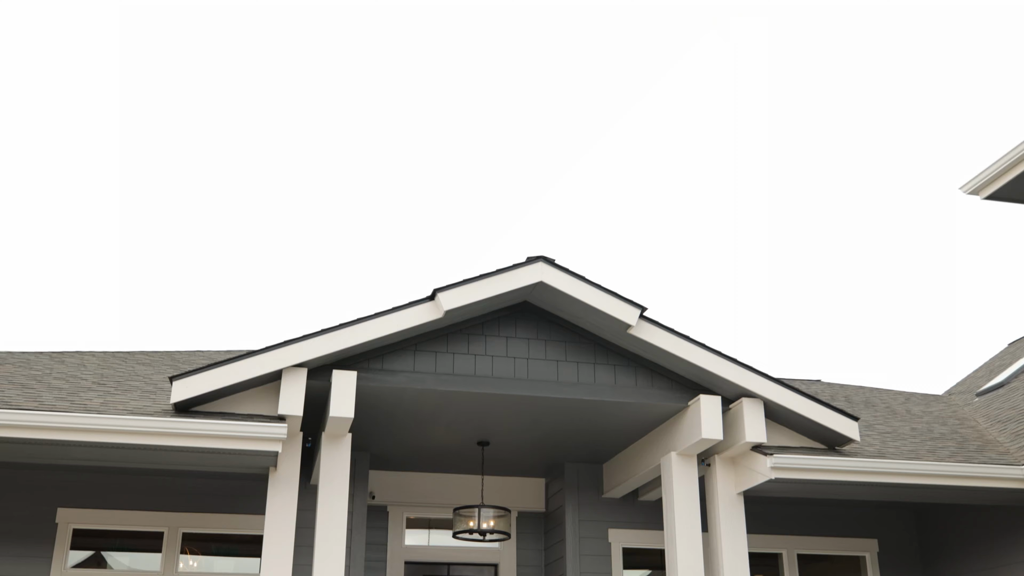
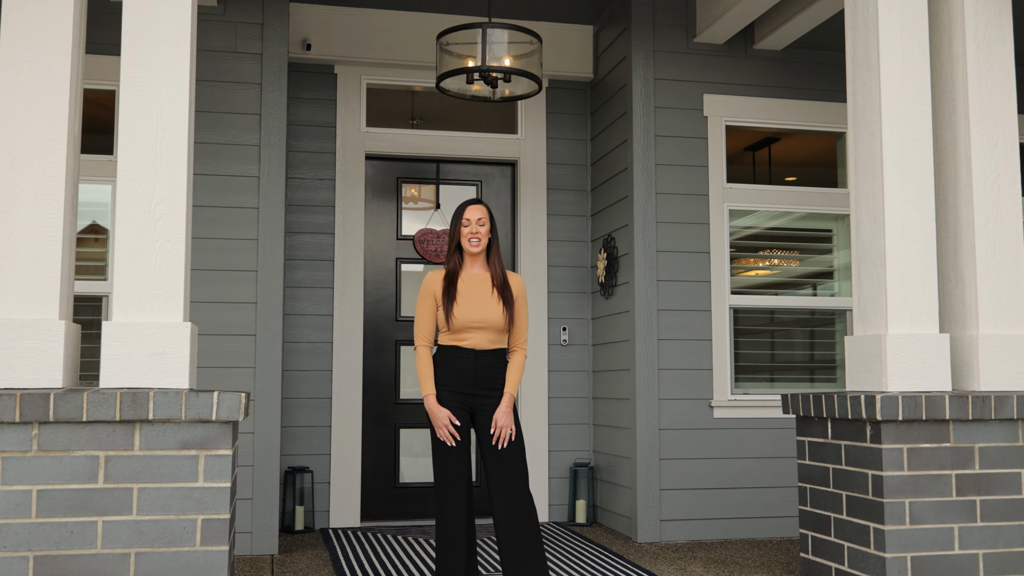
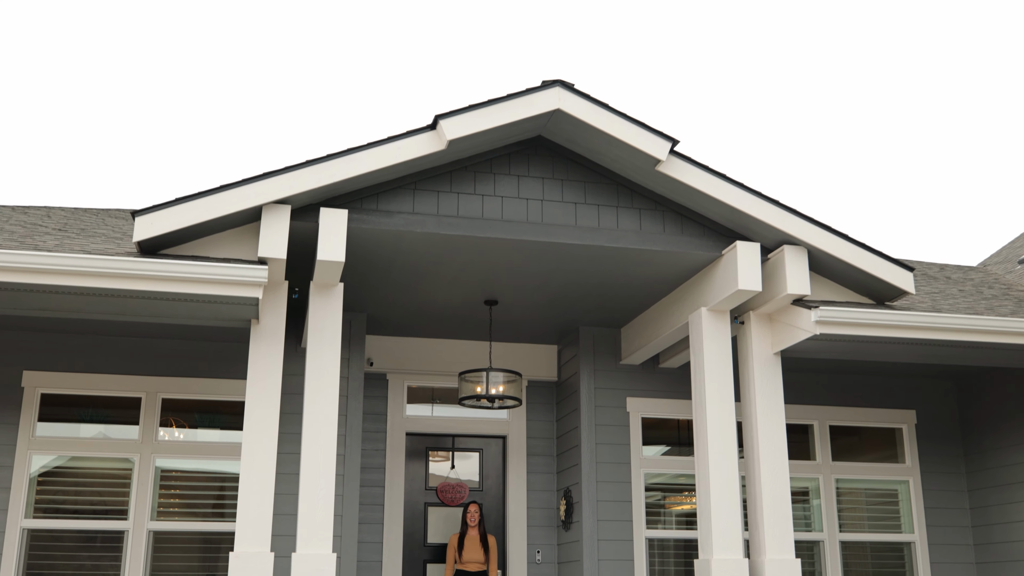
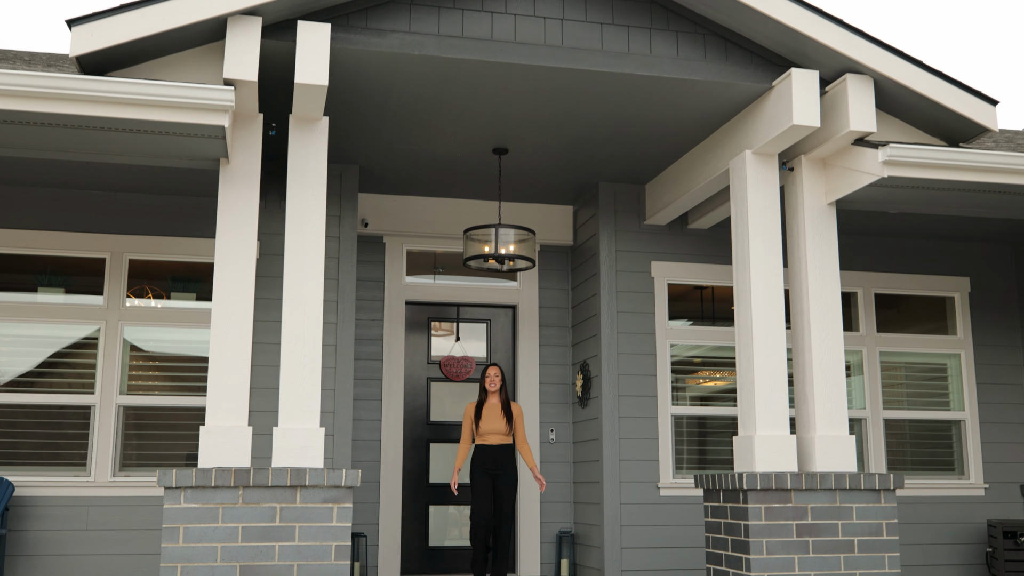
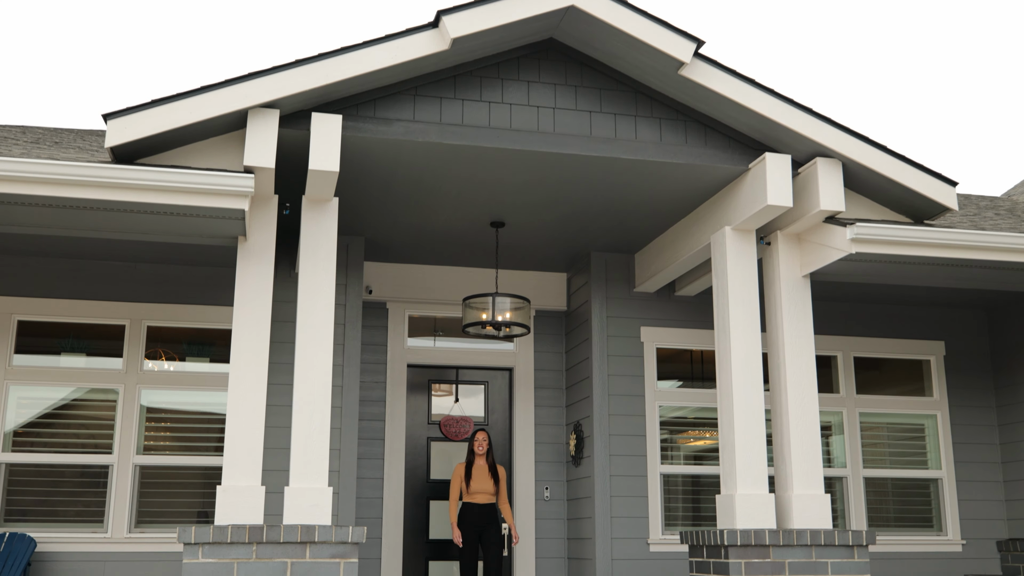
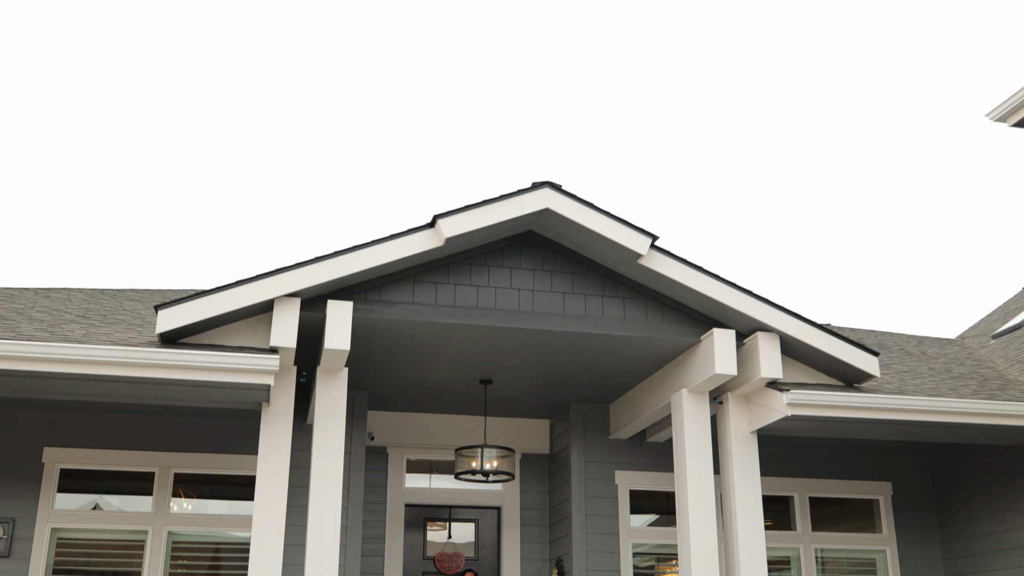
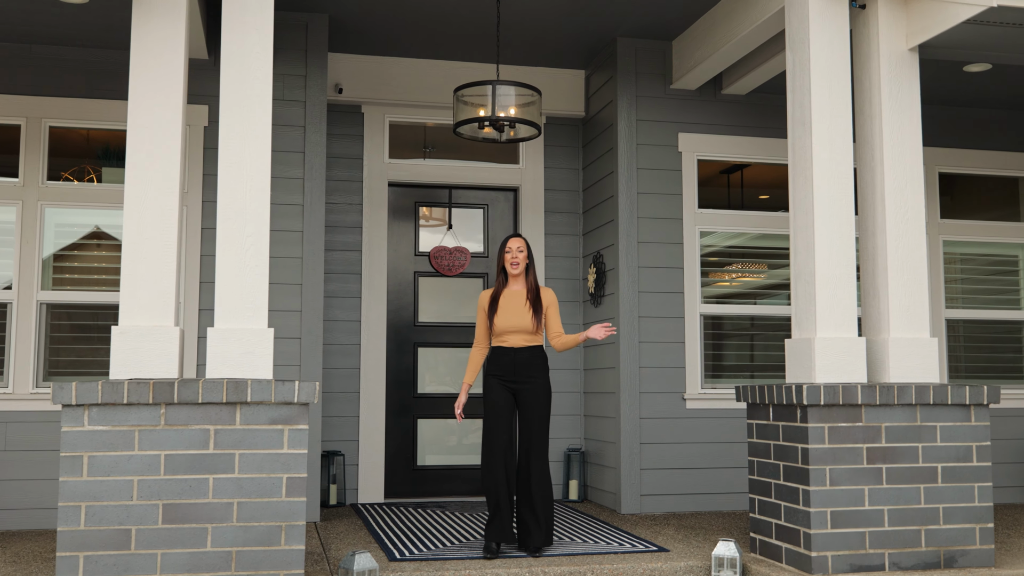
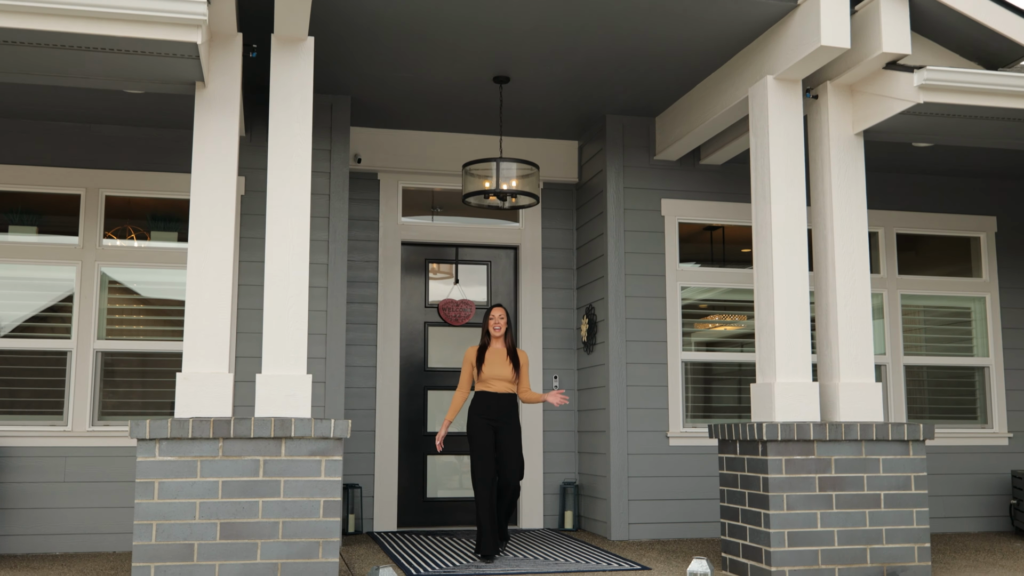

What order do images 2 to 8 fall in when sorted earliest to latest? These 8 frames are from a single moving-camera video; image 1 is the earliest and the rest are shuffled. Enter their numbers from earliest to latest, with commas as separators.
6, 3, 5, 4, 8, 7, 2
